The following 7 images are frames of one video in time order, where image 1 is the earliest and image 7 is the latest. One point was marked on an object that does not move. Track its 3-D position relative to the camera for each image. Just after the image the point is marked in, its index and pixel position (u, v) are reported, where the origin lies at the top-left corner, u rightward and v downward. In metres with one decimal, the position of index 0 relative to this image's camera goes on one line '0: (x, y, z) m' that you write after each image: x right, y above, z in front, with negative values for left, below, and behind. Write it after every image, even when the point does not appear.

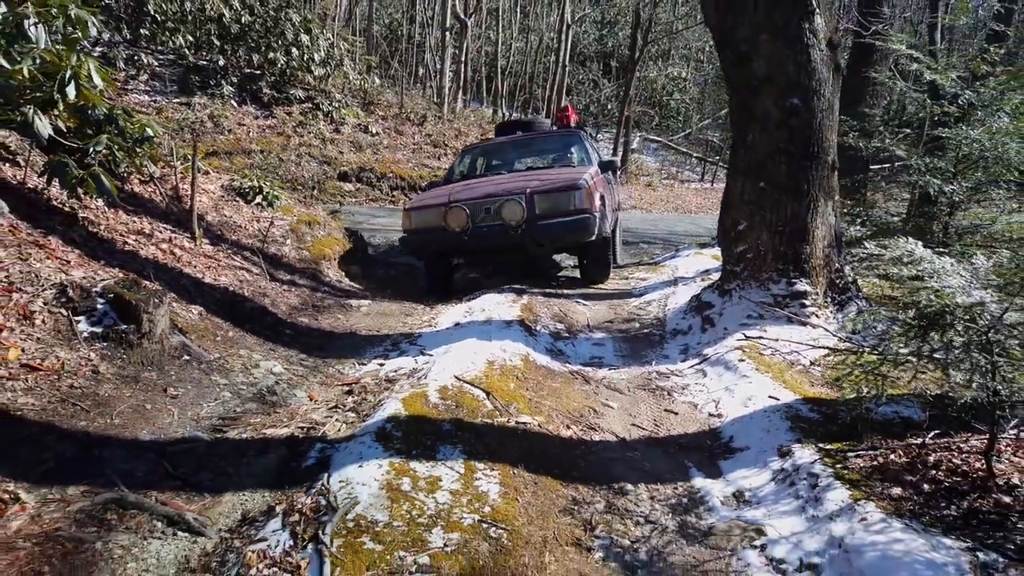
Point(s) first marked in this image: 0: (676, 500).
0: (+0.6, -0.8, +2.7) m
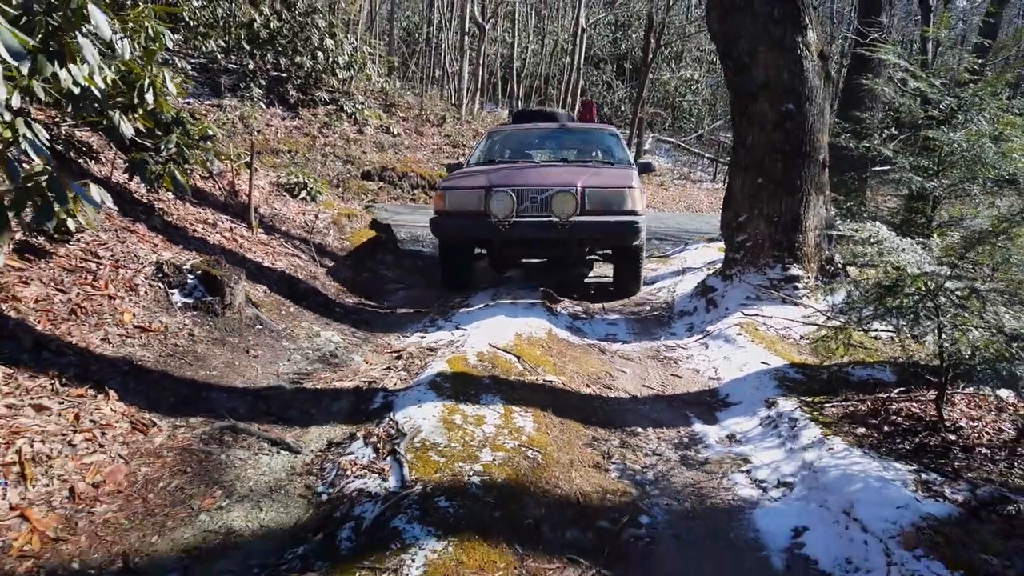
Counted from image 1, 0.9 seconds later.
0: (+0.7, -0.7, +3.2) m
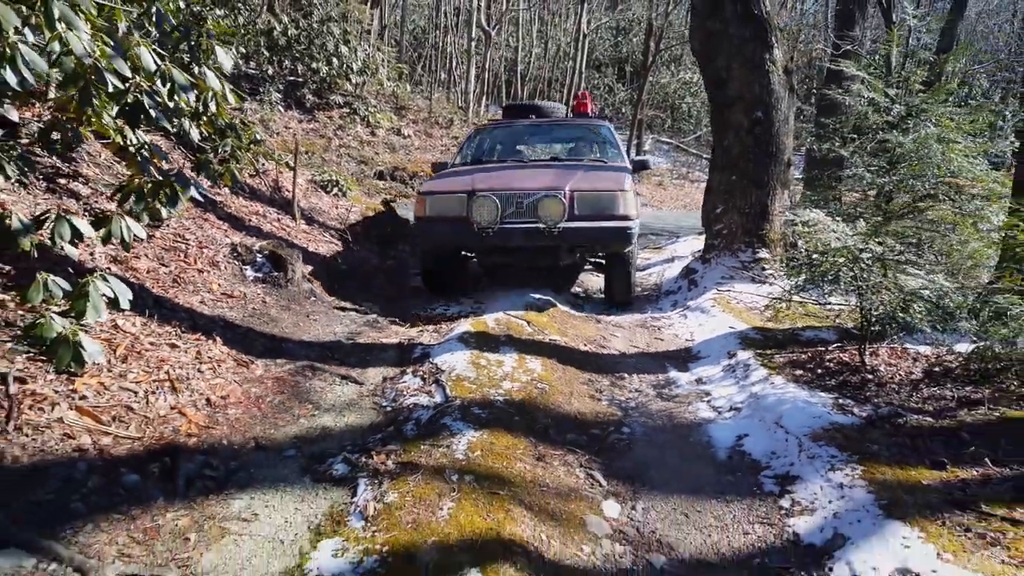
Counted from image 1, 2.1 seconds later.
0: (+0.8, -0.5, +4.1) m
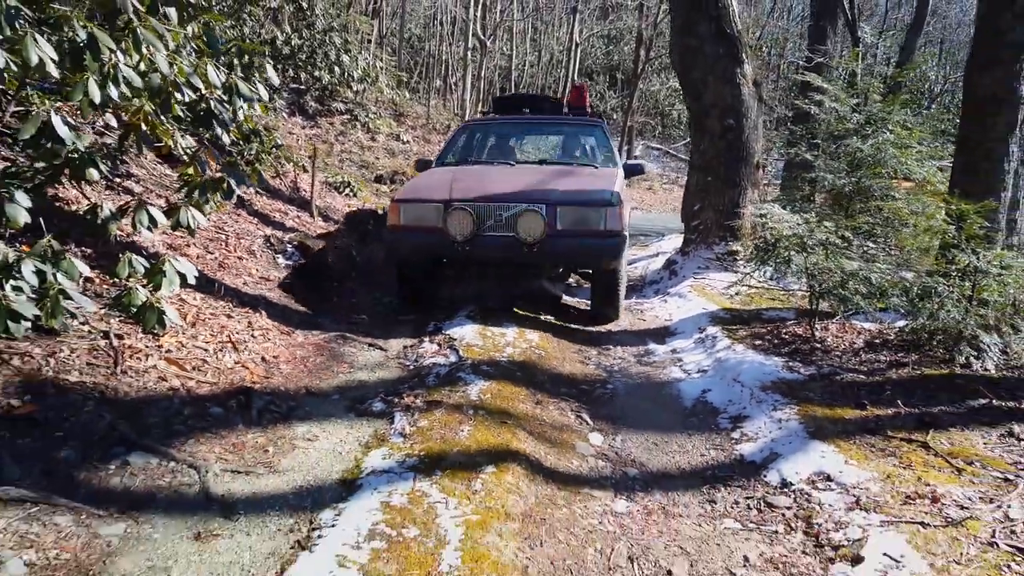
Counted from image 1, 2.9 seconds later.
0: (+0.8, -0.4, +4.7) m
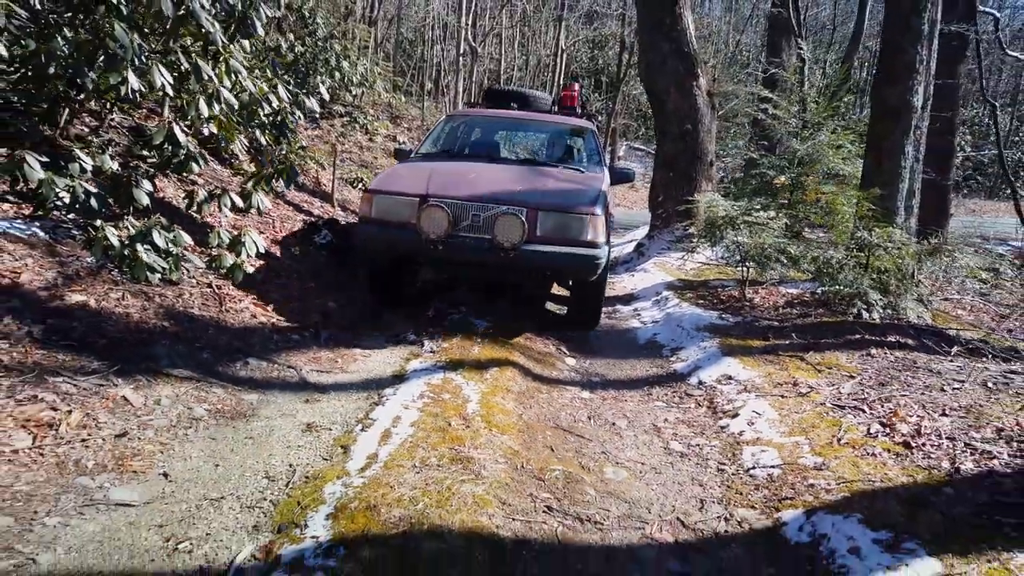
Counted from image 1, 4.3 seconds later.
0: (+0.8, -0.2, +5.9) m
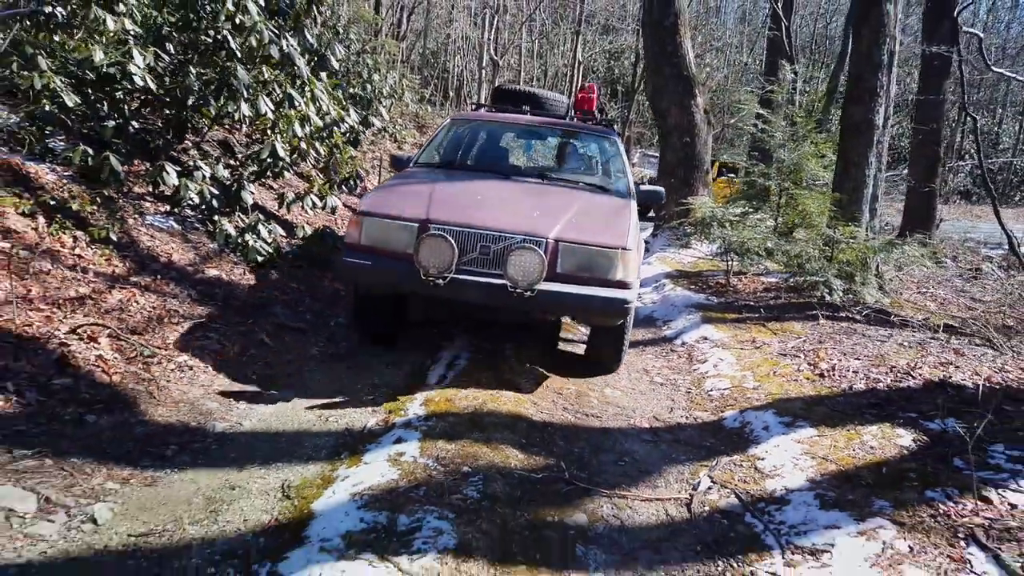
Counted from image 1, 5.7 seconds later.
0: (+1.0, -0.1, +7.1) m
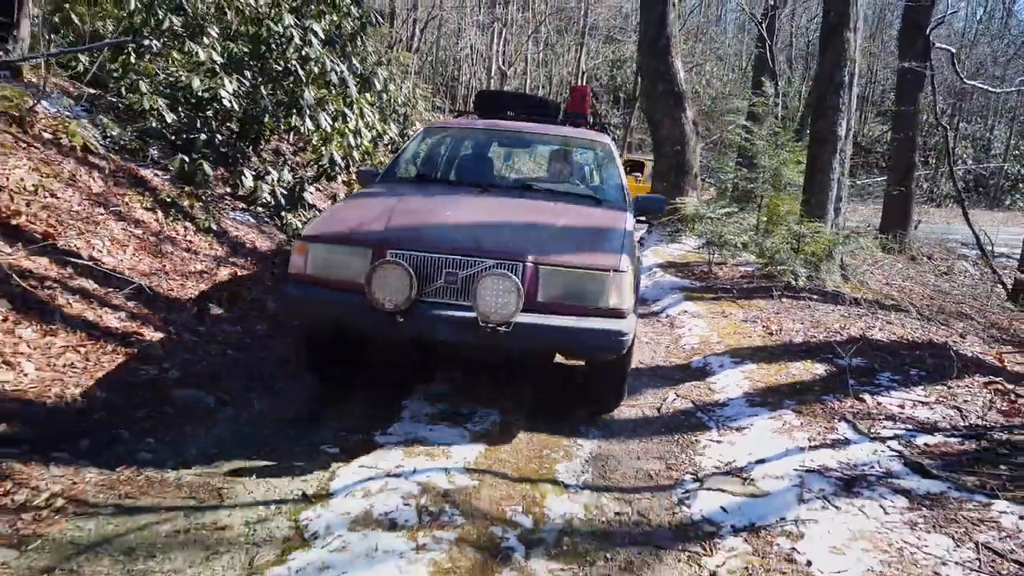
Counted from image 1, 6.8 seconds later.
0: (+1.1, +0.1, +8.3) m
